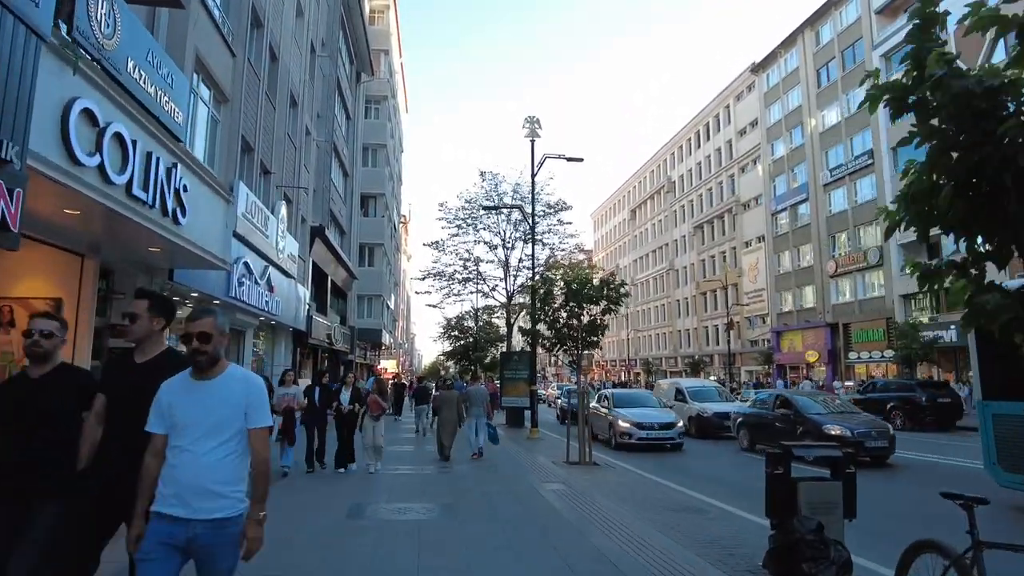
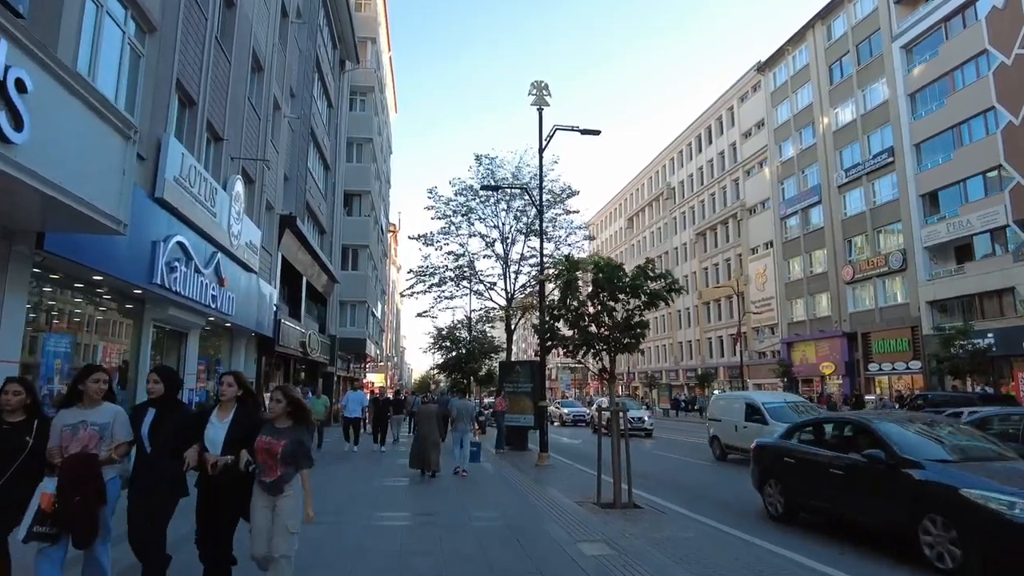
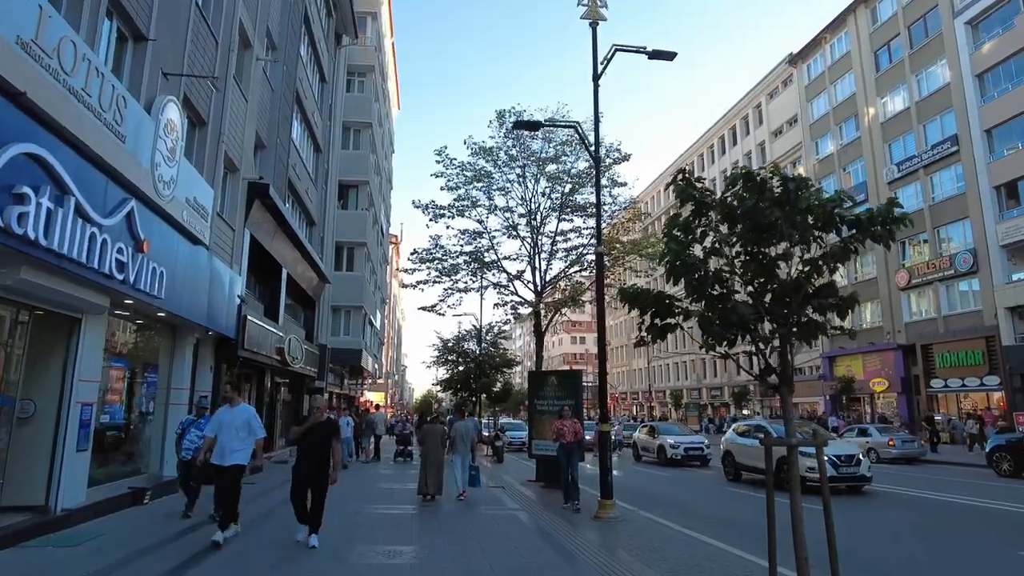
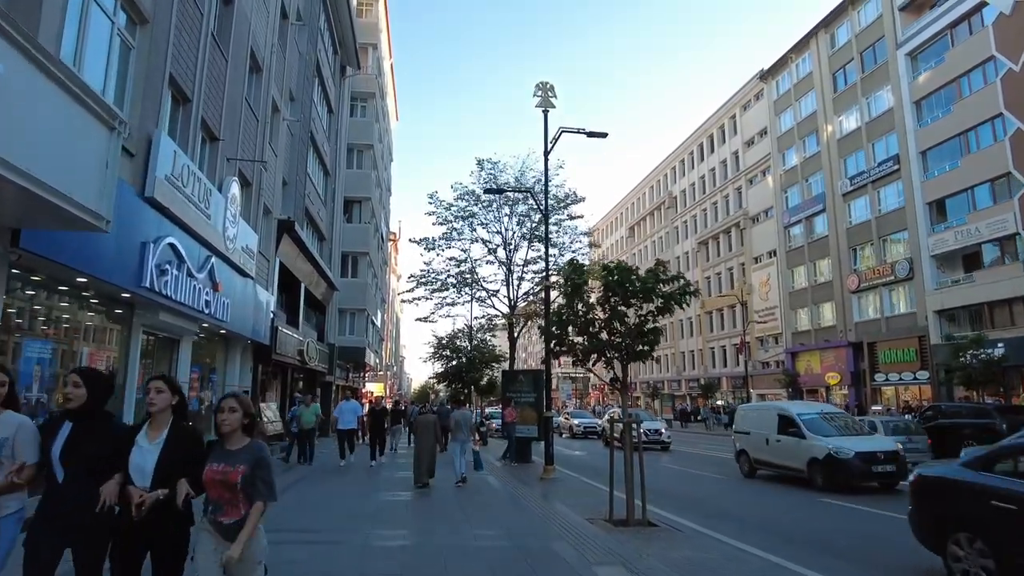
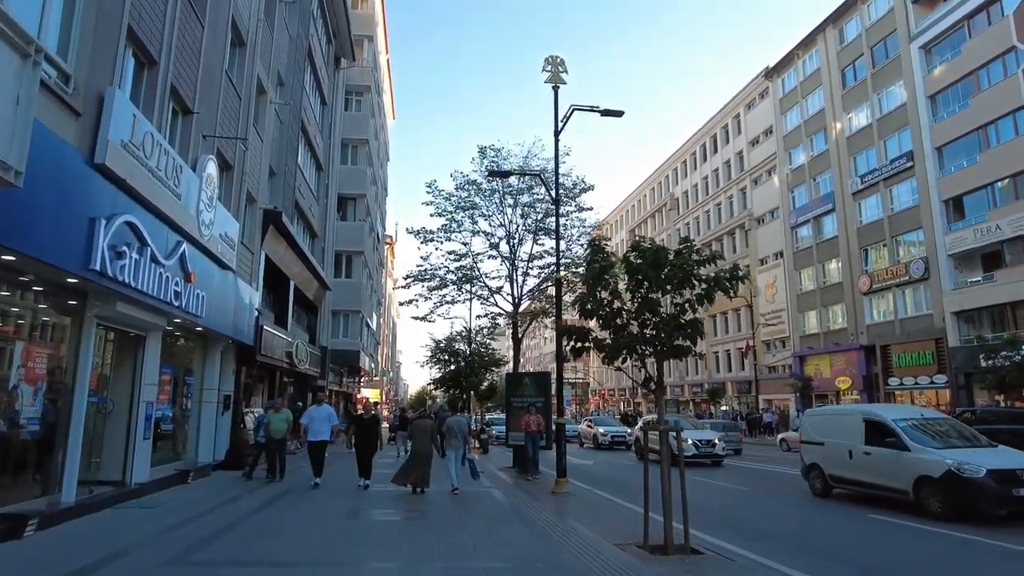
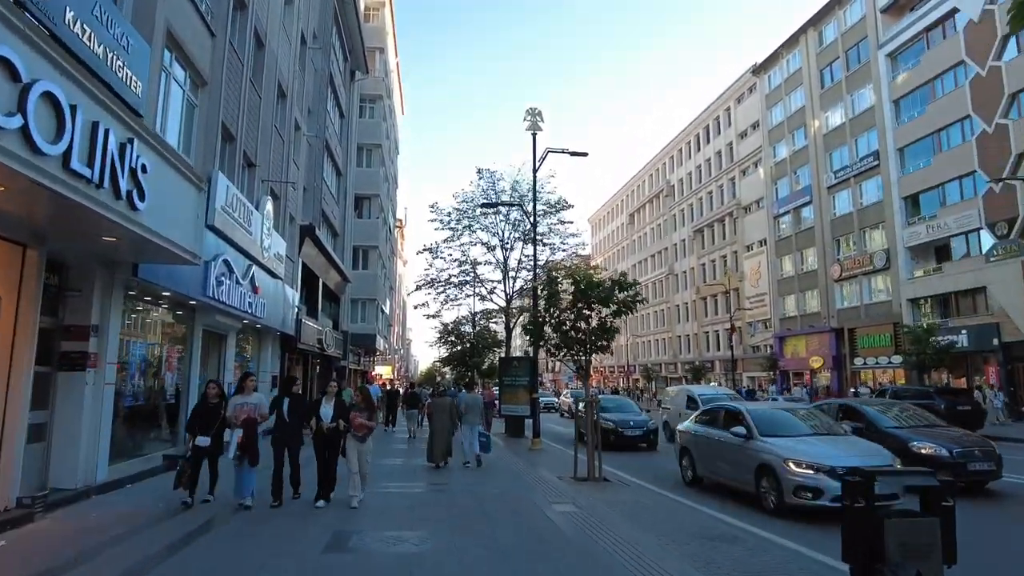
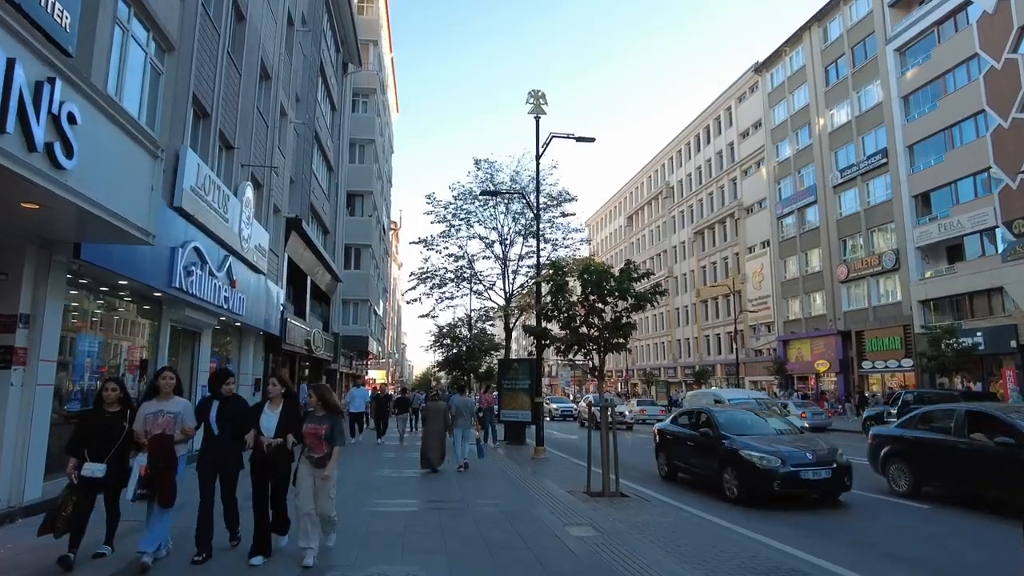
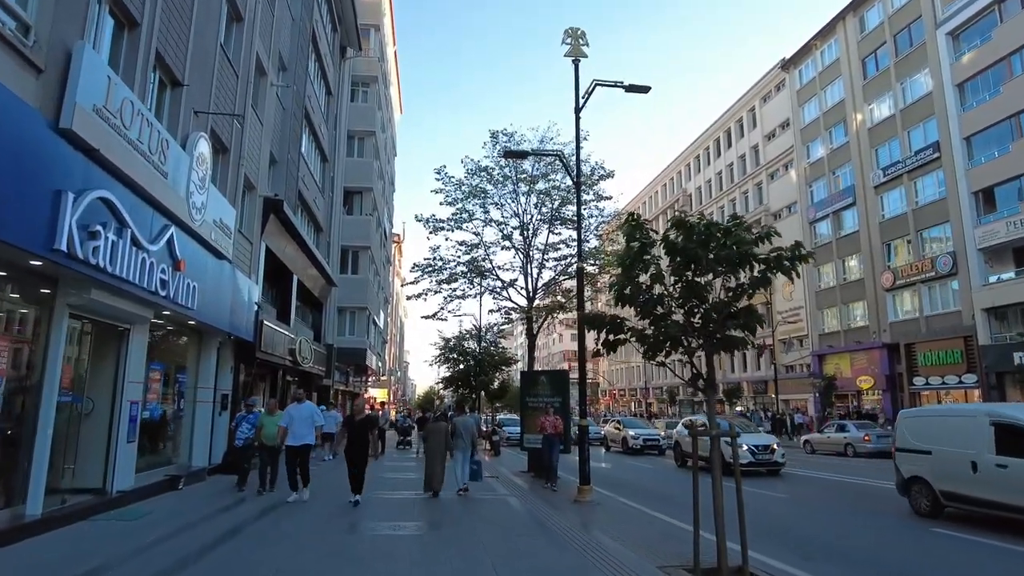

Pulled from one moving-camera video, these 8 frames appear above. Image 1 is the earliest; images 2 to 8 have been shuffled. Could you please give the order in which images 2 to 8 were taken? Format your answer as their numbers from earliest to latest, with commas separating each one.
6, 7, 2, 4, 5, 8, 3
